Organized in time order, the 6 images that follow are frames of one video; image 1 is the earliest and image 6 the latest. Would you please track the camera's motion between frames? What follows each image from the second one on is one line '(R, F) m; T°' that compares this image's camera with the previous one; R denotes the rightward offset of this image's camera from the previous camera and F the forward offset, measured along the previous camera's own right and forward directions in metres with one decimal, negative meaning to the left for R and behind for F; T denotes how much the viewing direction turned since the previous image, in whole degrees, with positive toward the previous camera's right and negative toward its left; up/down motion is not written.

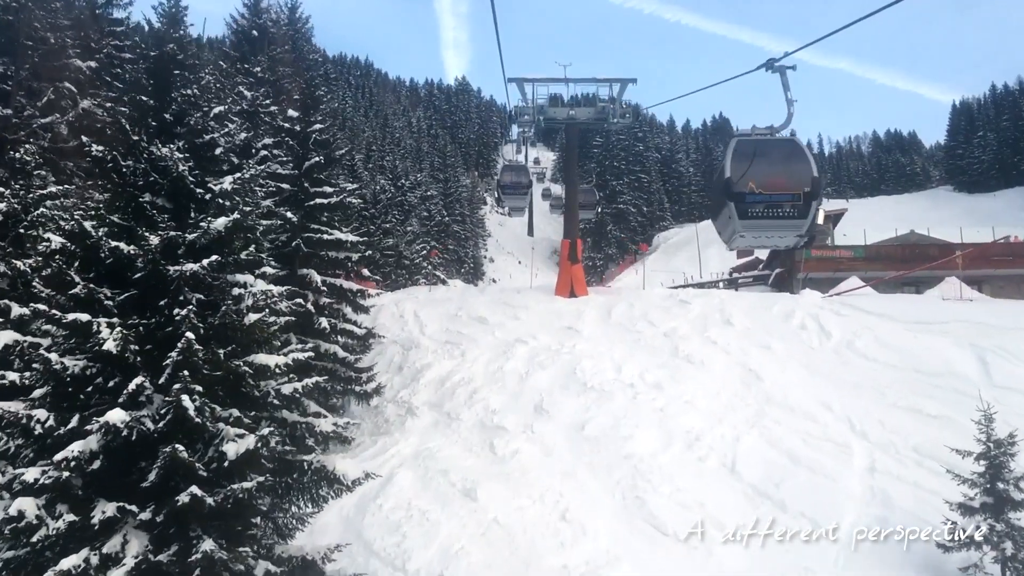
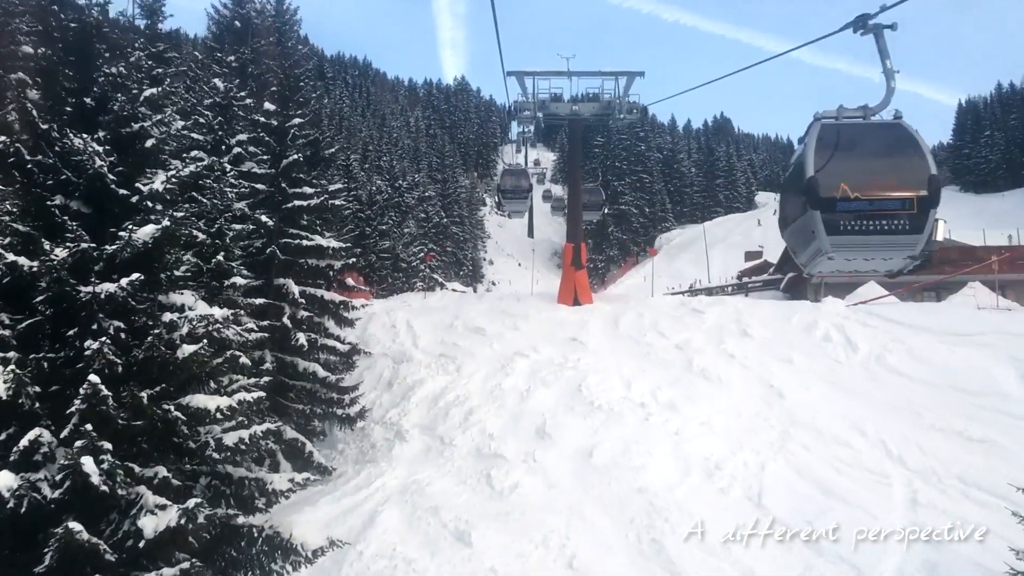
(0.0, +1.3) m; 0°
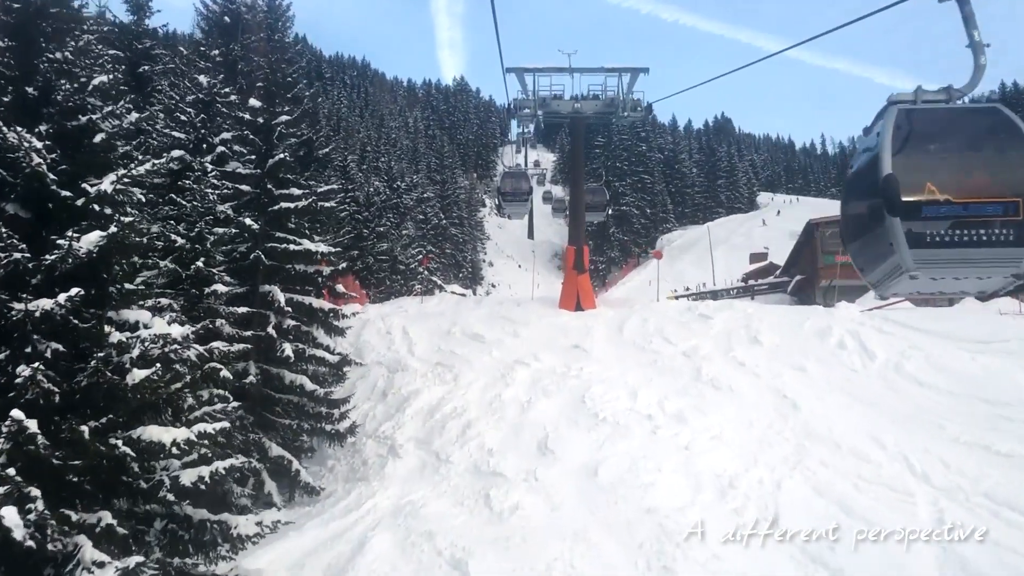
(0.0, +0.7) m; 0°
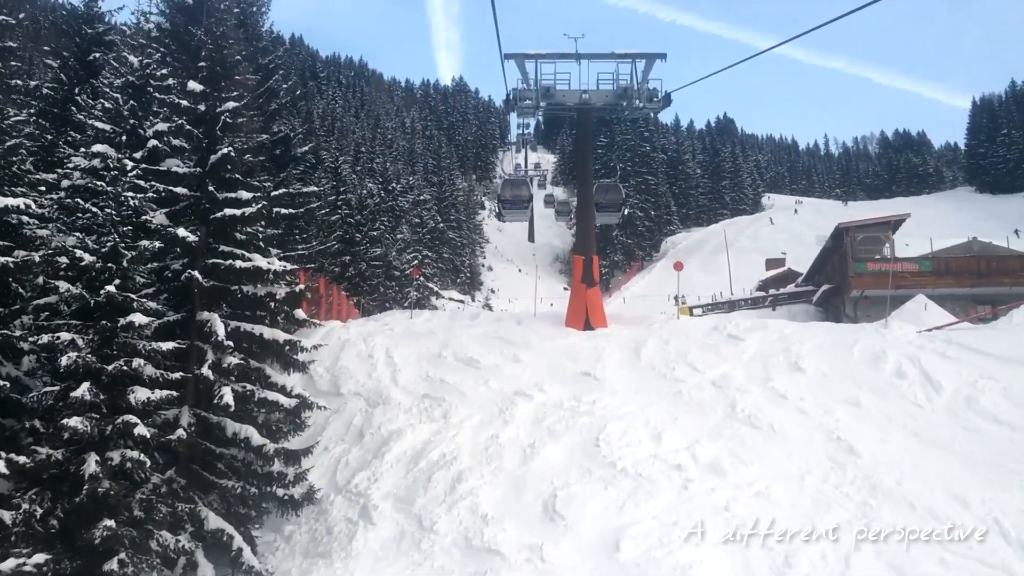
(0.0, +2.2) m; 0°
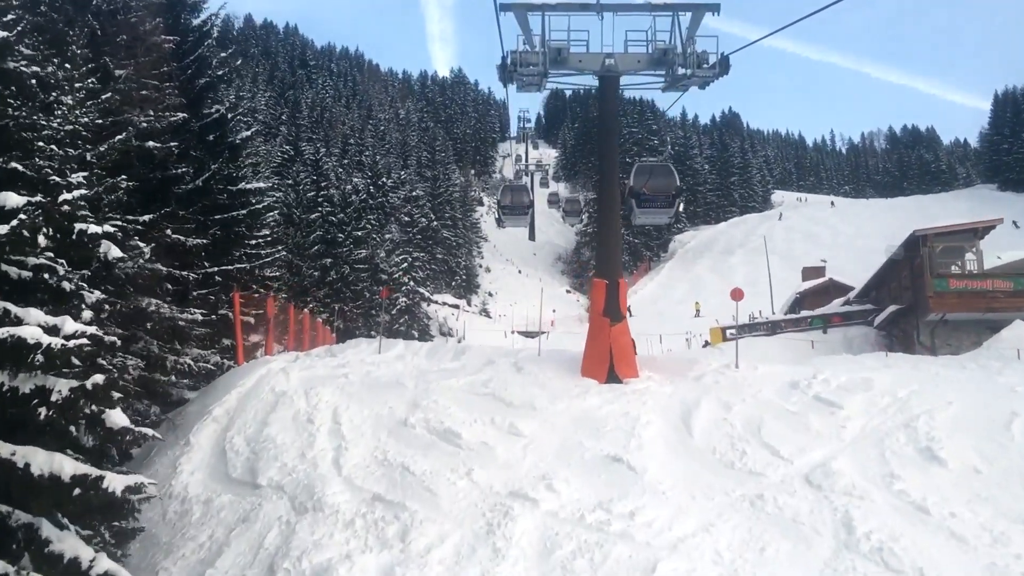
(0.0, +4.2) m; 0°
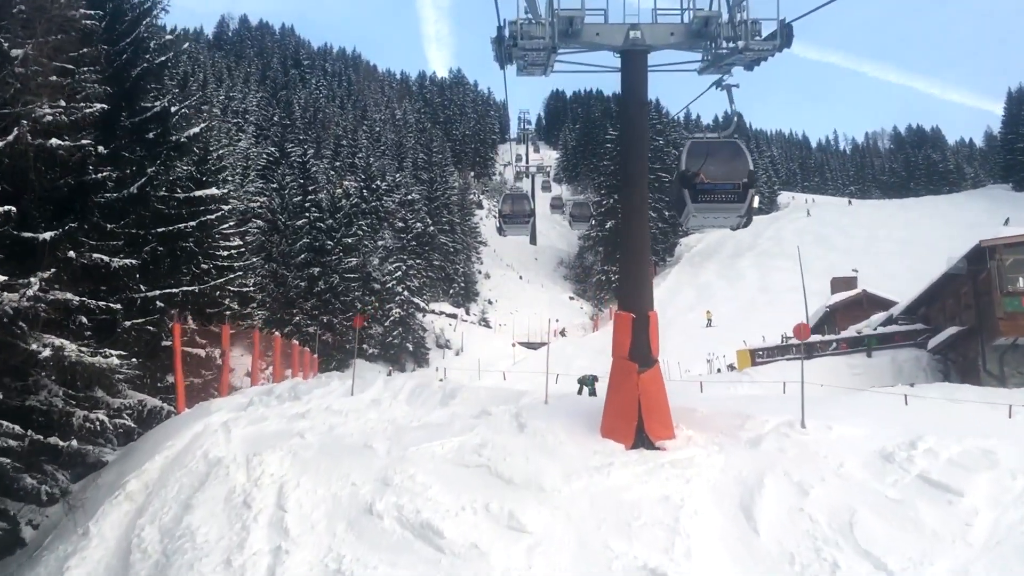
(0.0, +2.5) m; 0°
